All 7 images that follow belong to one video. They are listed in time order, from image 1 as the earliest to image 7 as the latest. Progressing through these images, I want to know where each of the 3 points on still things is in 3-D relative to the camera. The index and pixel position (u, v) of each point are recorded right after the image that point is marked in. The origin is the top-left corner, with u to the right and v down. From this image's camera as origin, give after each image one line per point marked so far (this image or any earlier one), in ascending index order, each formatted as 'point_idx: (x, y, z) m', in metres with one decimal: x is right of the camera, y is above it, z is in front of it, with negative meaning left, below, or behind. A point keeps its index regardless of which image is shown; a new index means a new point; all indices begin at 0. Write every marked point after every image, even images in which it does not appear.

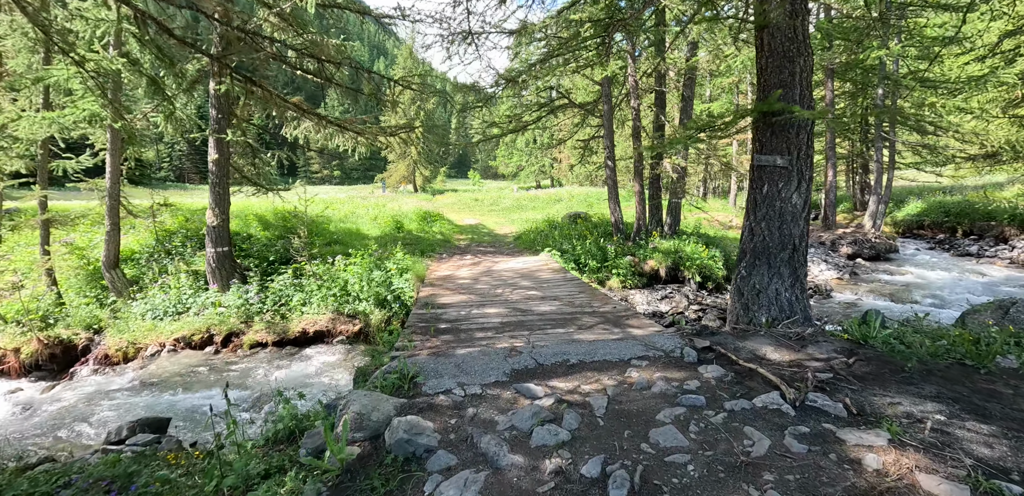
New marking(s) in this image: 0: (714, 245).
0: (+4.6, +0.1, +11.4) m
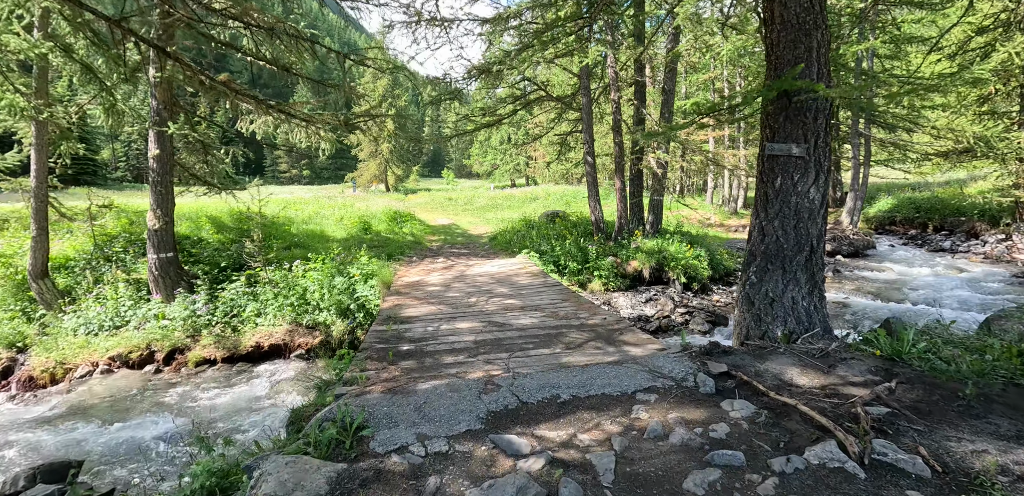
0: (+4.1, +0.1, +10.9) m
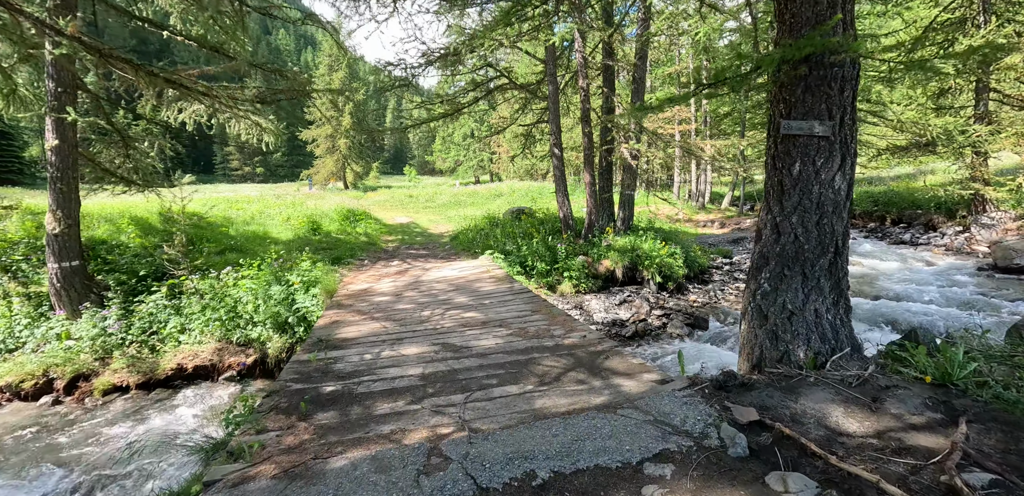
0: (+3.3, +0.2, +10.4) m
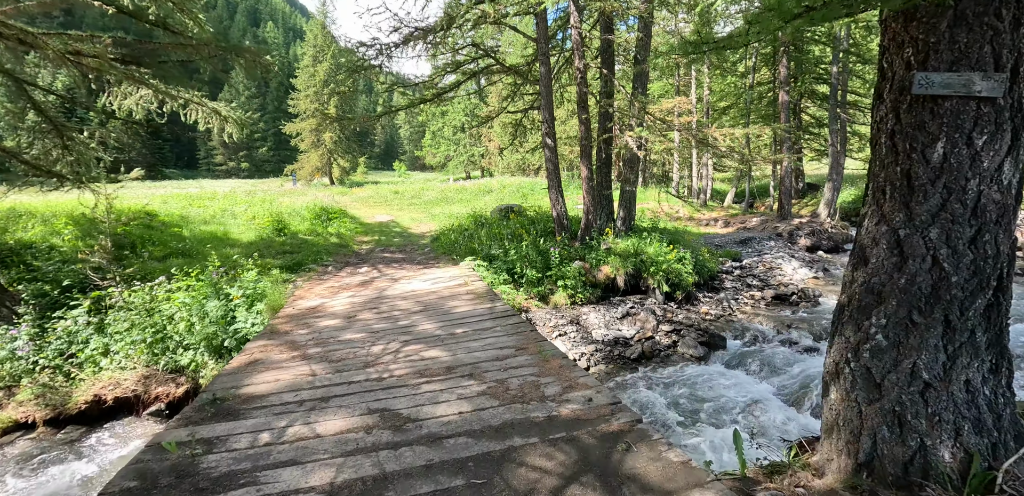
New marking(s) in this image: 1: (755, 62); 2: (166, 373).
0: (+3.1, +0.1, +9.2) m
1: (+8.3, +6.4, +16.9) m
2: (-4.2, -1.5, +5.9) m
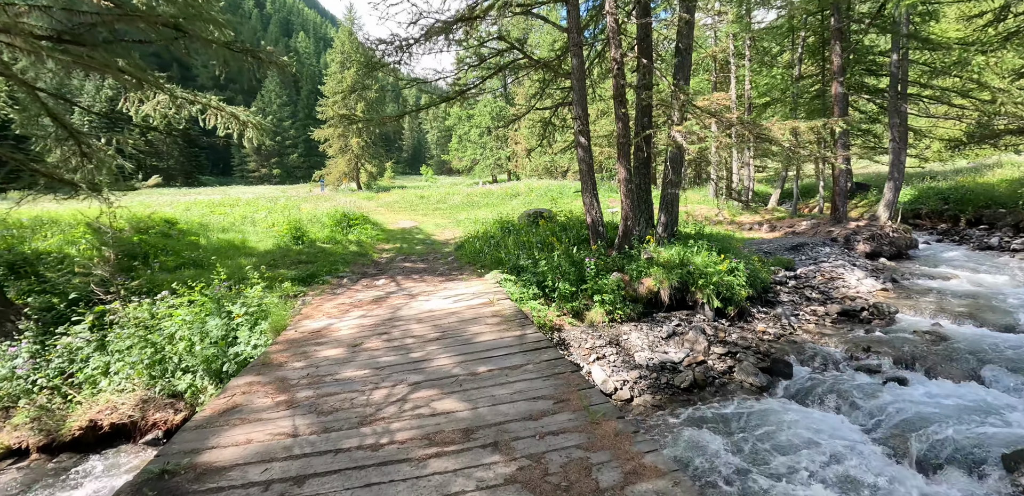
0: (+3.6, 0.0, +8.3) m
1: (+9.2, +6.2, +15.7) m
2: (-3.9, -1.6, +5.4) m
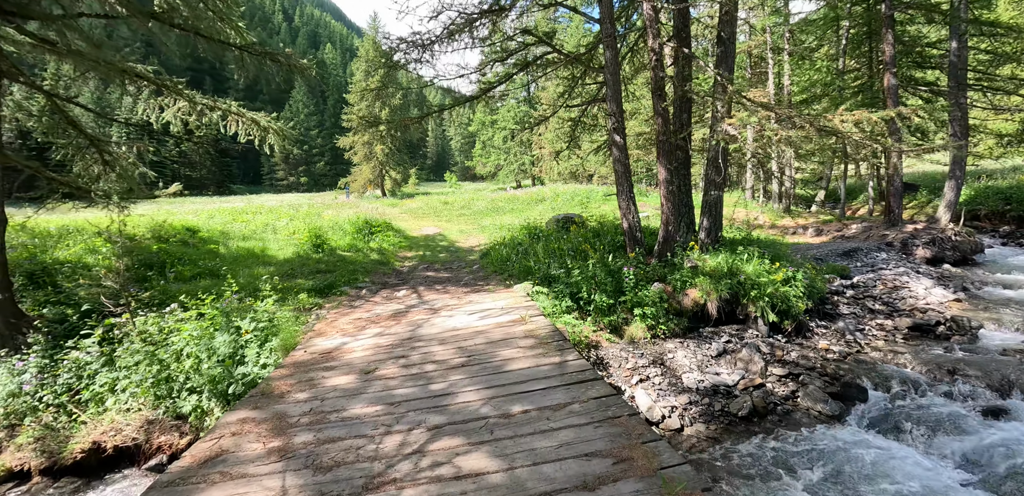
0: (+4.1, -0.1, +7.6) m
1: (+9.9, +6.0, +14.8) m
2: (-3.5, -1.7, +5.0) m
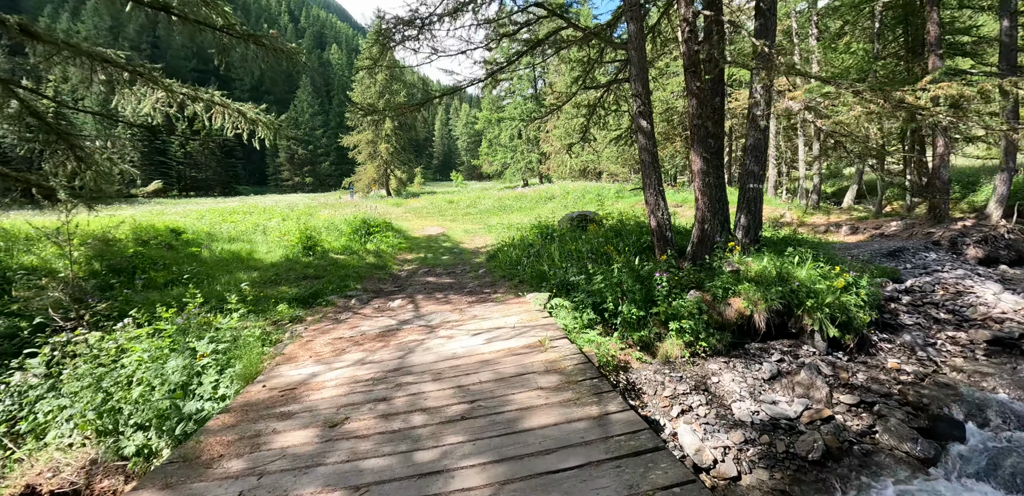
0: (+4.2, -0.1, +6.6) m
1: (+10.2, +6.0, +13.7) m
2: (-3.4, -1.8, +4.2) m
